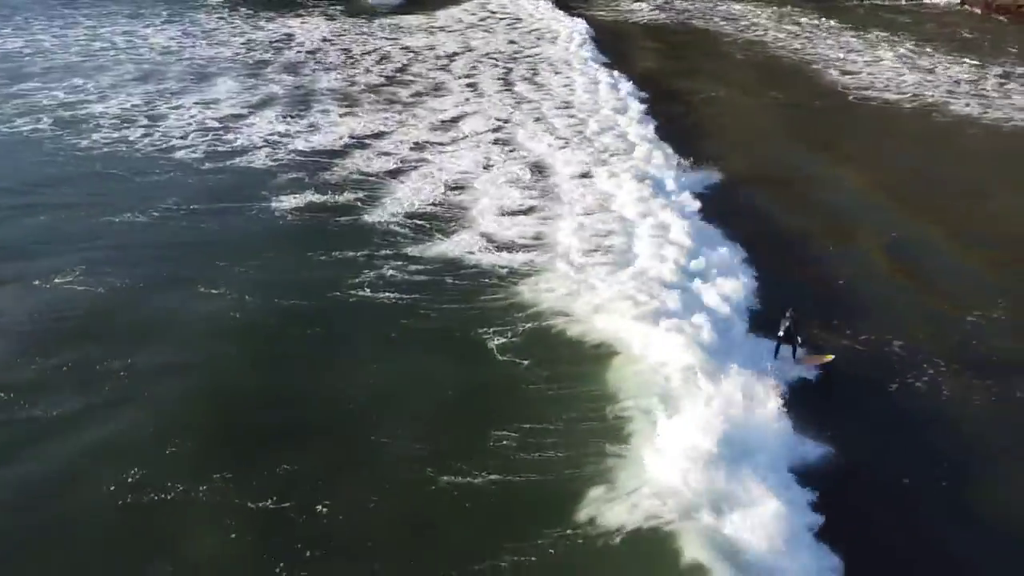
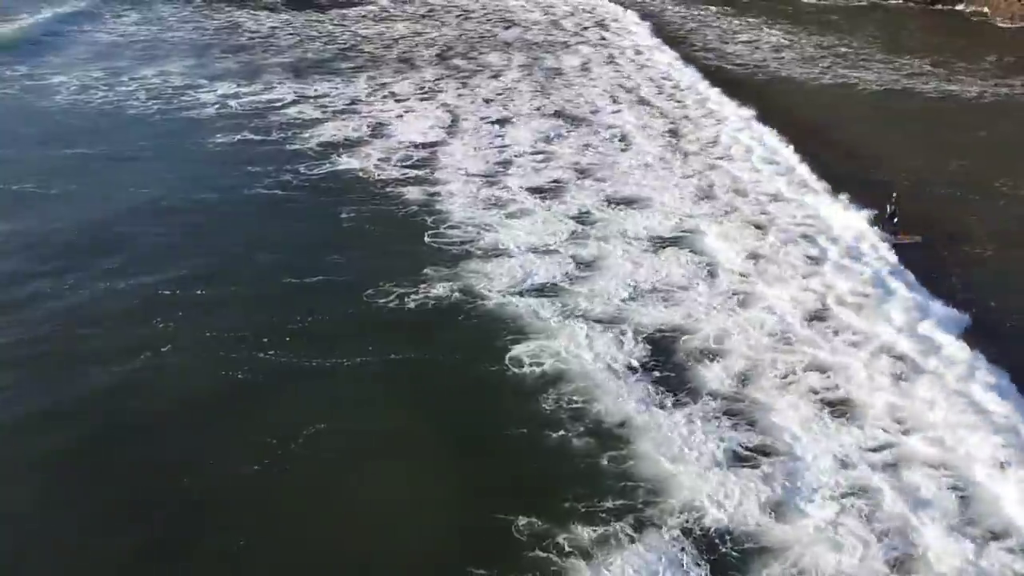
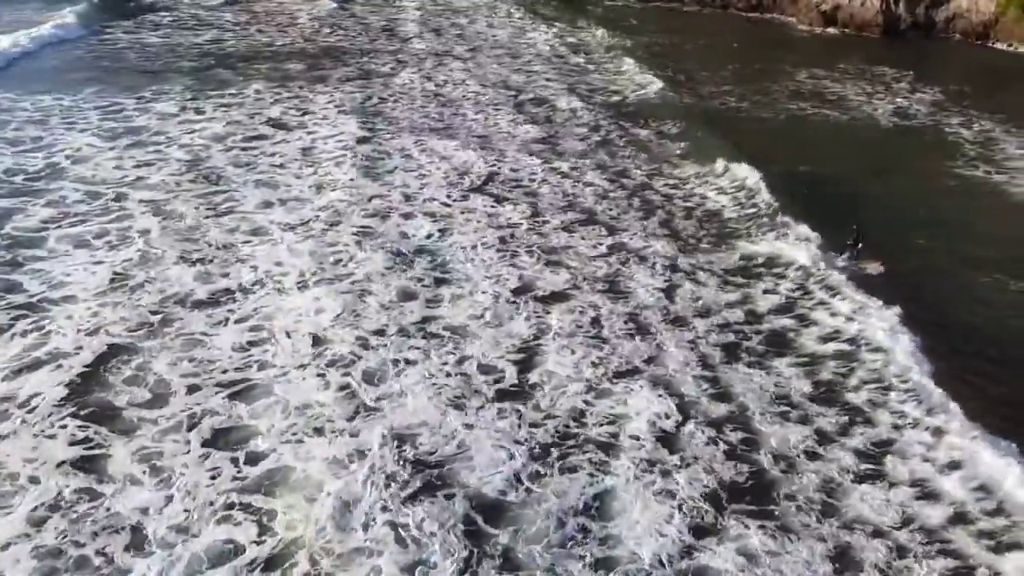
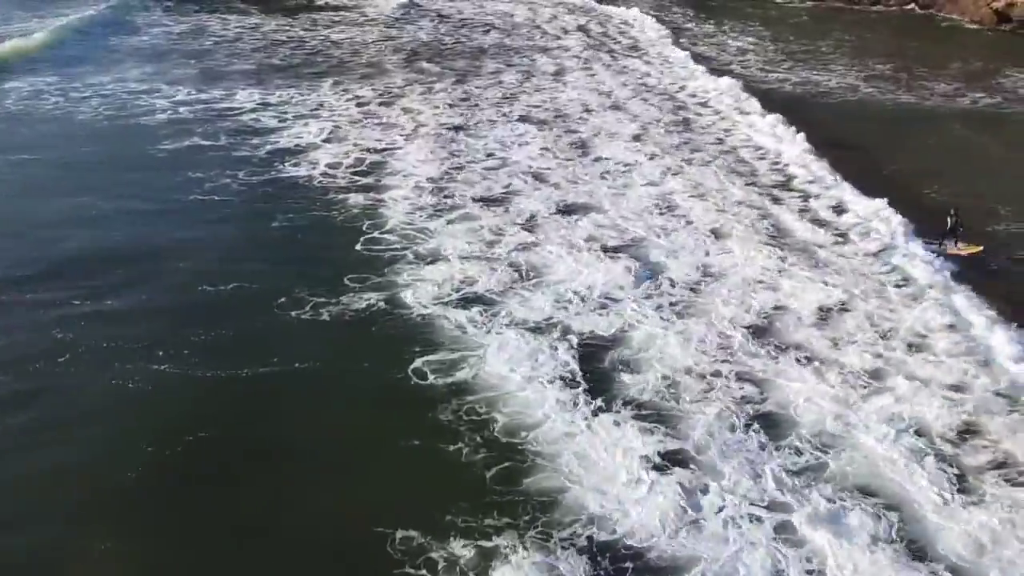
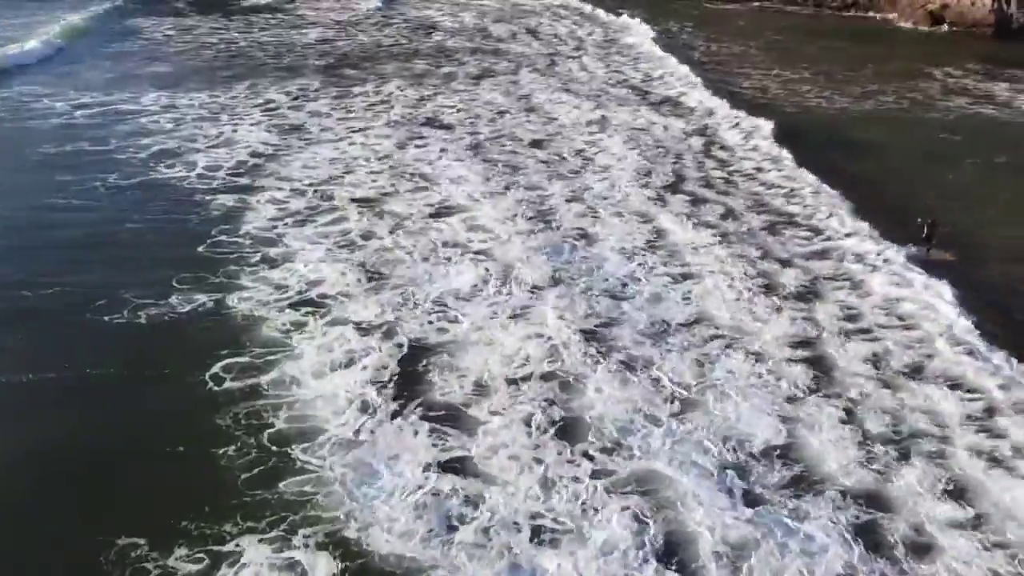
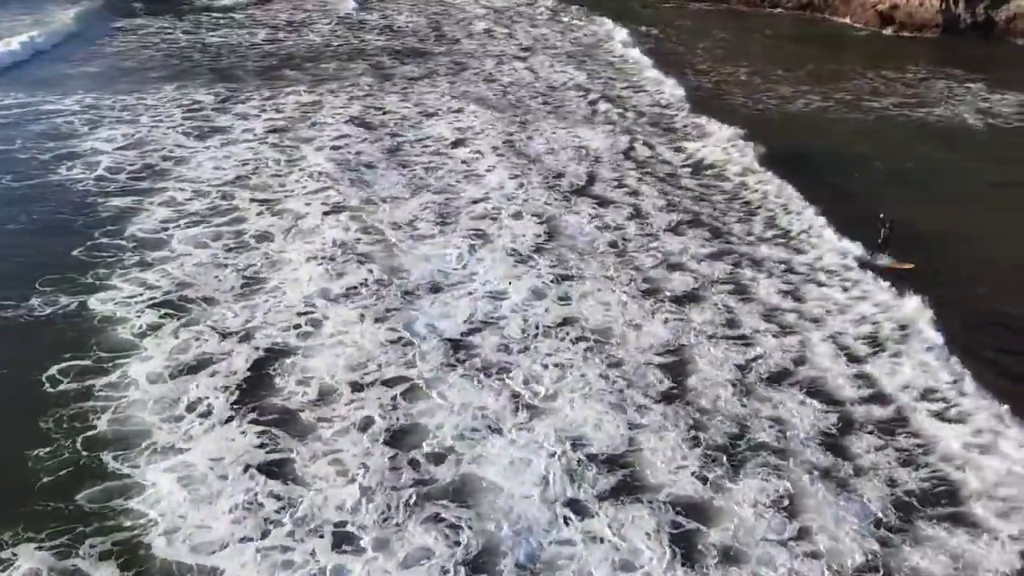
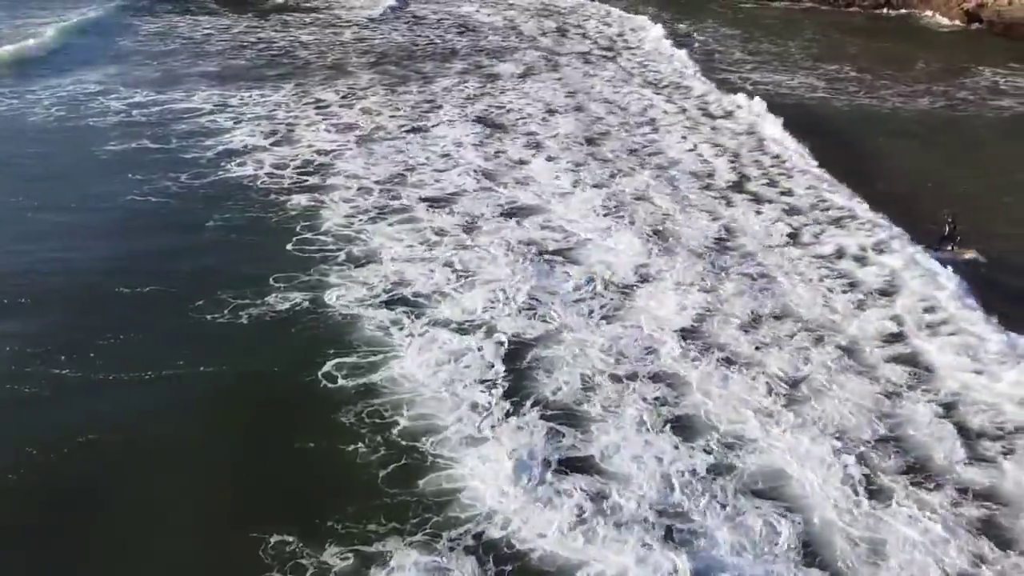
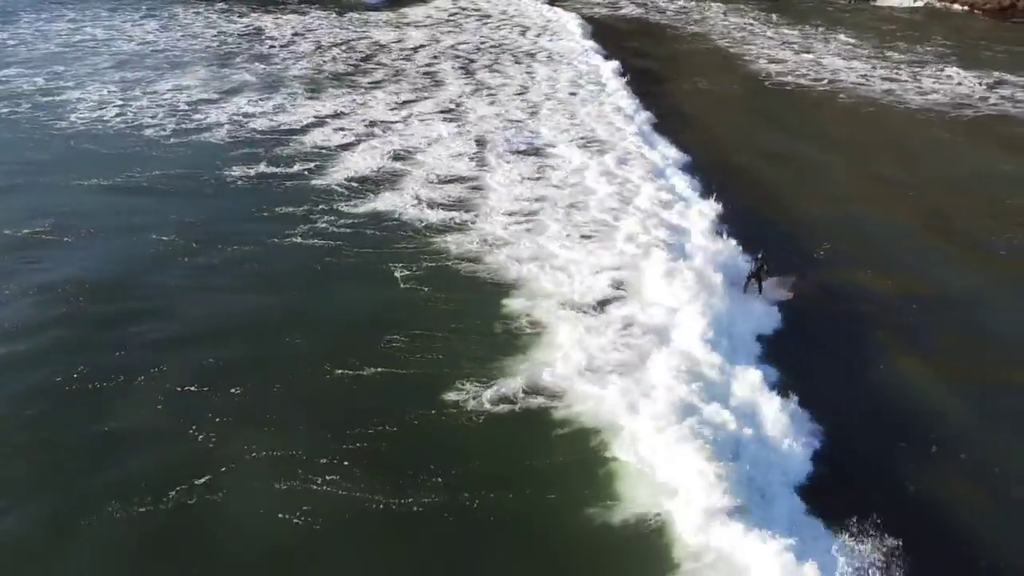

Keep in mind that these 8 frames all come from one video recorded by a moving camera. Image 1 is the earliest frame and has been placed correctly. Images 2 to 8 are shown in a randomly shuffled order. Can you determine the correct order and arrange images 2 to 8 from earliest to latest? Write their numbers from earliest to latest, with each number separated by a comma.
8, 2, 4, 7, 5, 6, 3
